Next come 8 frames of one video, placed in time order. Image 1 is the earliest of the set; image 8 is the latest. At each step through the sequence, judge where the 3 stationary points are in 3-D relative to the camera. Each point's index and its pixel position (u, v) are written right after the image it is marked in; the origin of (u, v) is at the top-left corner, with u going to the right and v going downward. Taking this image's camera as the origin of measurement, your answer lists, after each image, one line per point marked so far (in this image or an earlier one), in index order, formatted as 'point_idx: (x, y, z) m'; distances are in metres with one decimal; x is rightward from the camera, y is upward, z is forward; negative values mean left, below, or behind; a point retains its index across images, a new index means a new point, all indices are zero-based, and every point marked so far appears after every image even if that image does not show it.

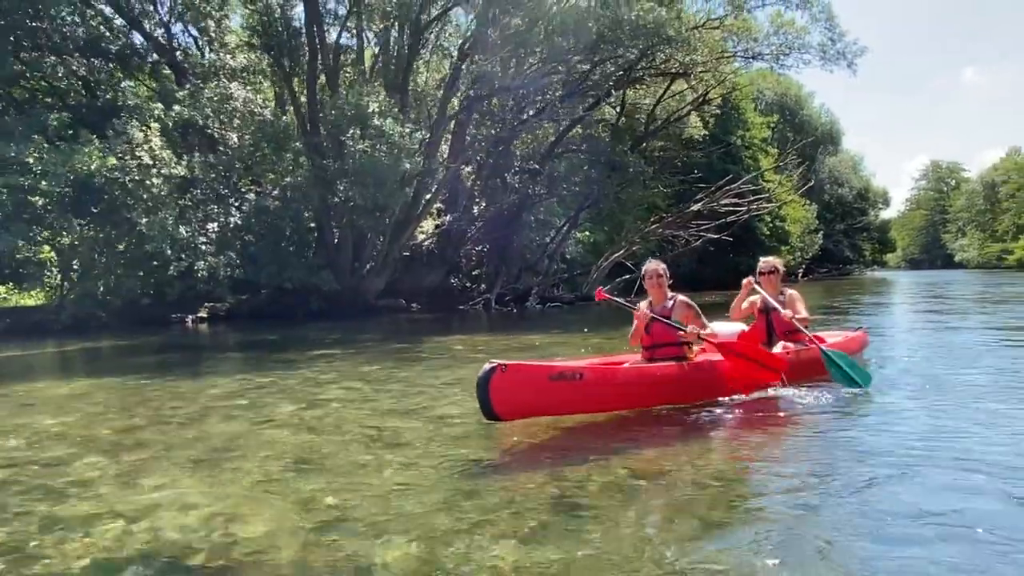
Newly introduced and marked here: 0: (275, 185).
0: (-4.7, +2.0, +16.3) m
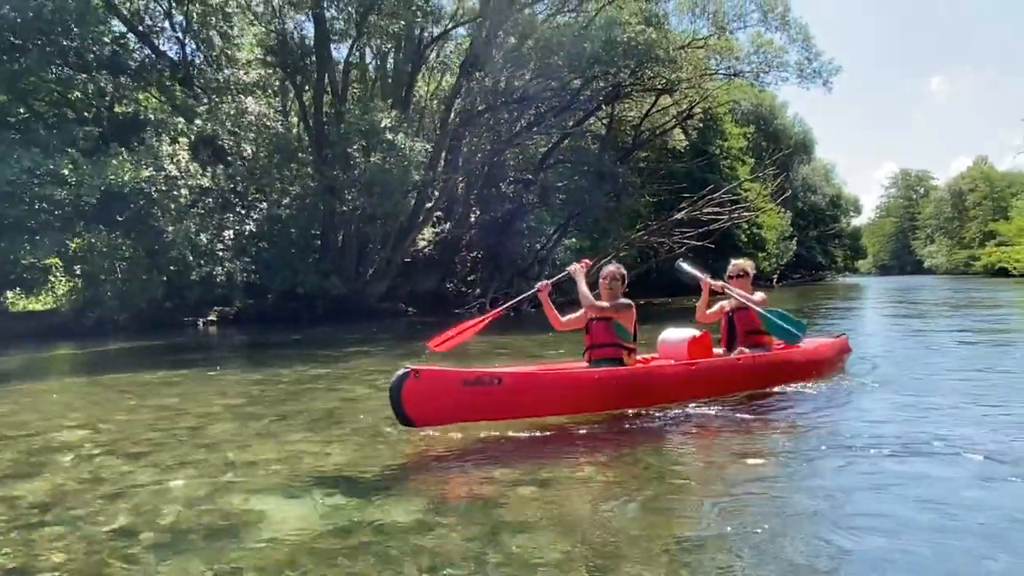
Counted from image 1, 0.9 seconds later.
0: (-4.7, +1.9, +17.2) m
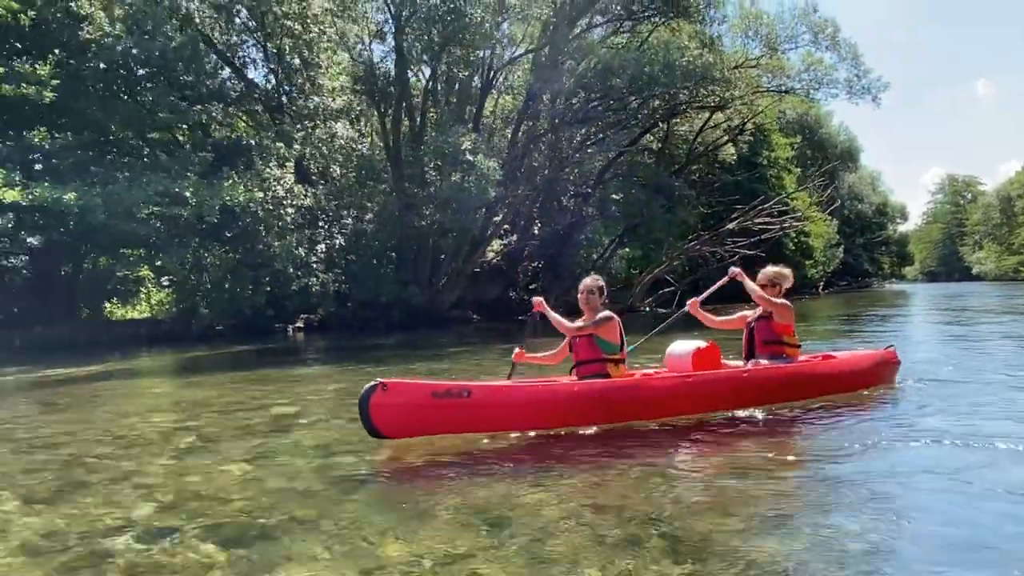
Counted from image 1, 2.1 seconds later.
0: (-3.2, +1.7, +18.8) m
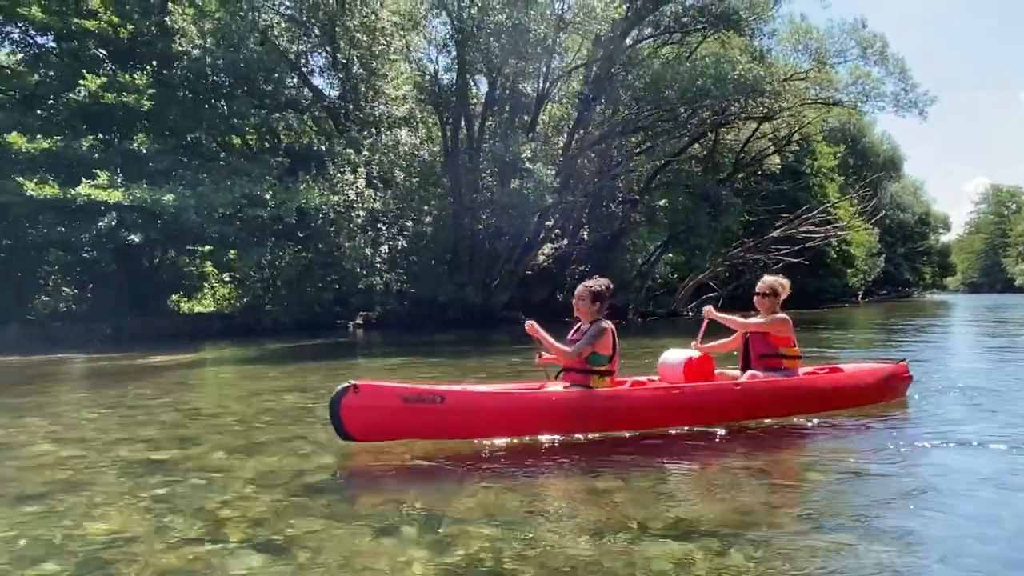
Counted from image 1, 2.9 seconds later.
0: (-1.9, +1.7, +19.7) m
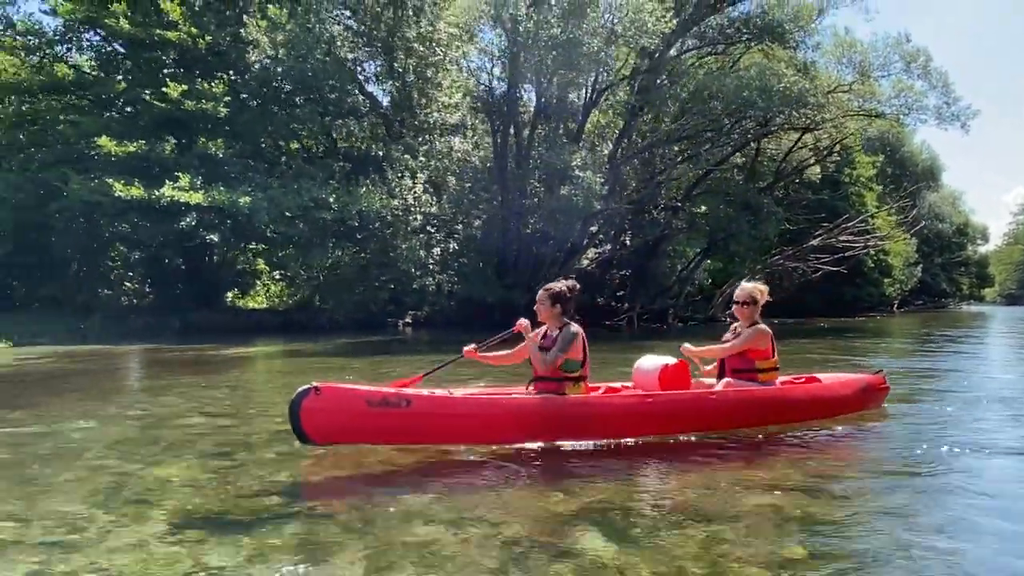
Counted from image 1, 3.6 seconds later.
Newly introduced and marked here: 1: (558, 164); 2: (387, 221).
0: (-0.8, +1.7, +20.5) m
1: (+1.1, +2.8, +19.5) m
2: (-2.7, +1.5, +18.4) m
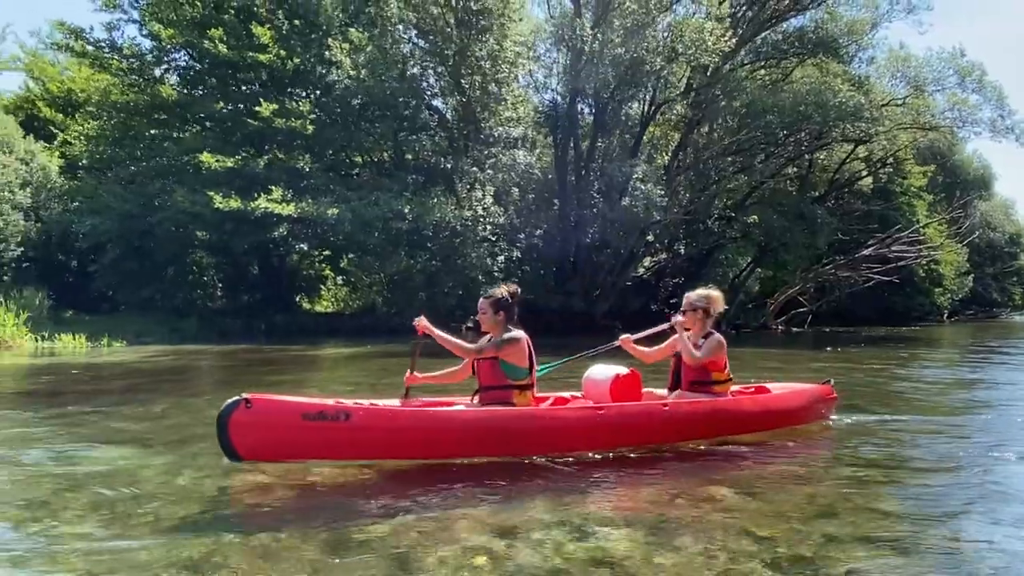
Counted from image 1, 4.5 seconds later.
0: (+0.7, +1.5, +21.4) m
1: (+2.5, +2.6, +20.4) m
2: (-1.2, +1.3, +19.4) m
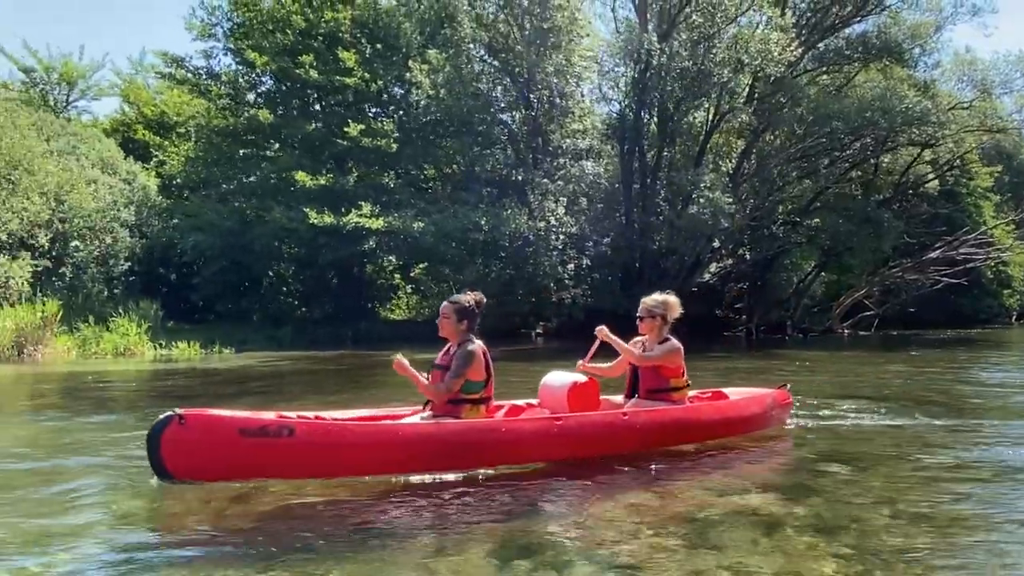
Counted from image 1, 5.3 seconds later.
0: (+2.5, +1.3, +22.1) m
1: (+4.3, +2.5, +20.9) m
2: (+0.5, +1.1, +20.2) m
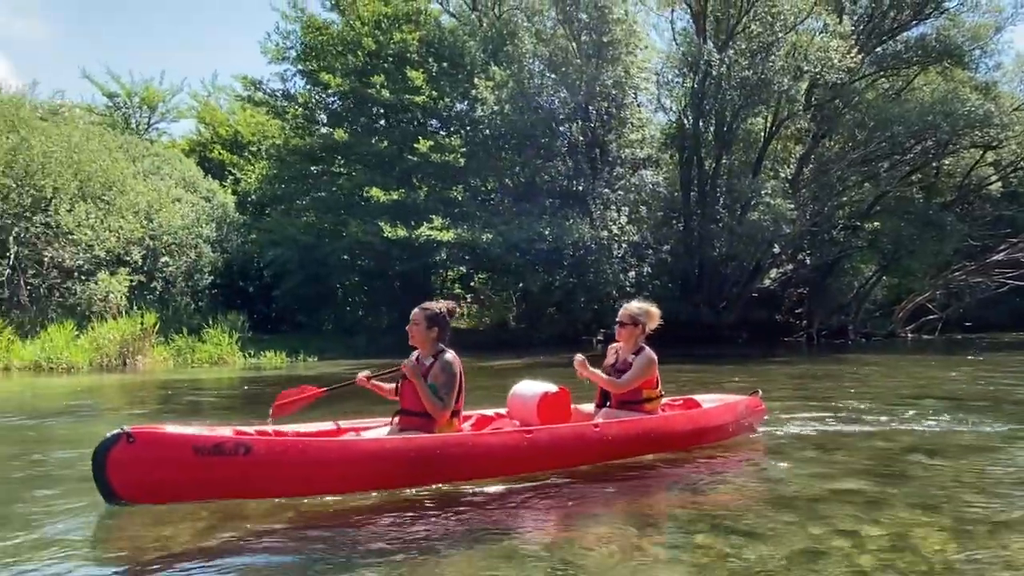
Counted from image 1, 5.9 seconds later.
0: (+4.2, +1.2, +22.4) m
1: (+5.8, +2.4, +21.2) m
2: (+2.0, +1.0, +20.7) m
